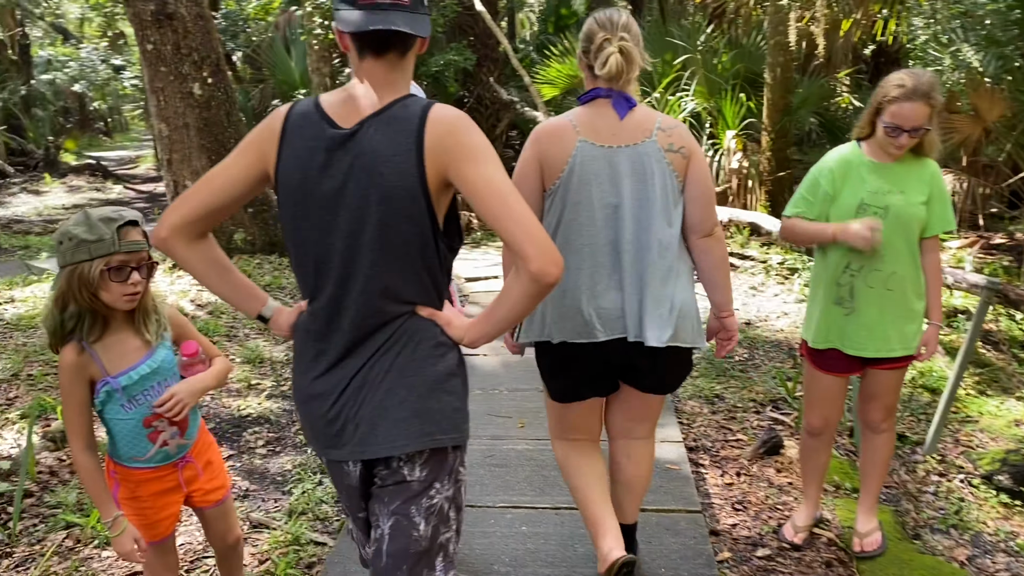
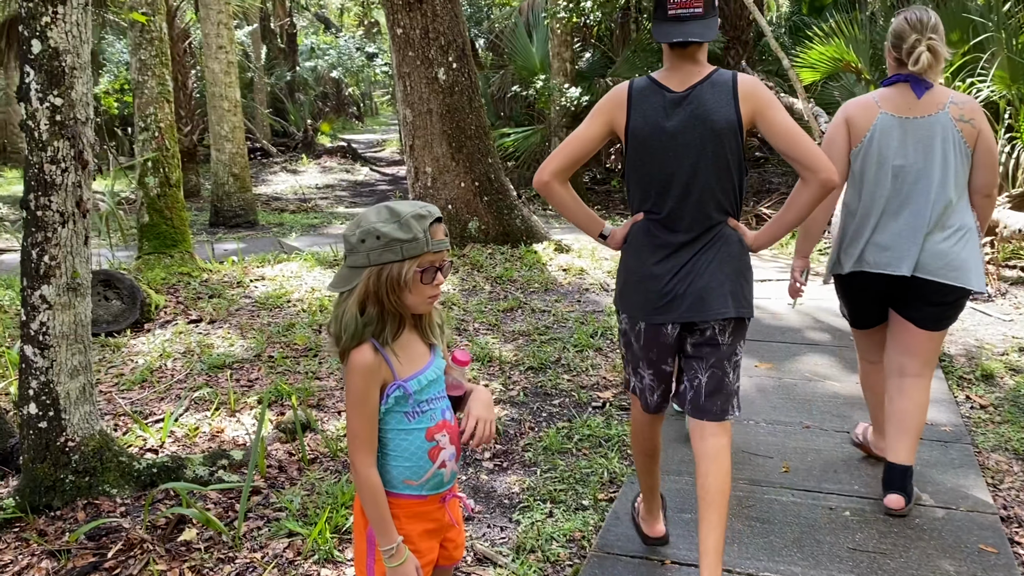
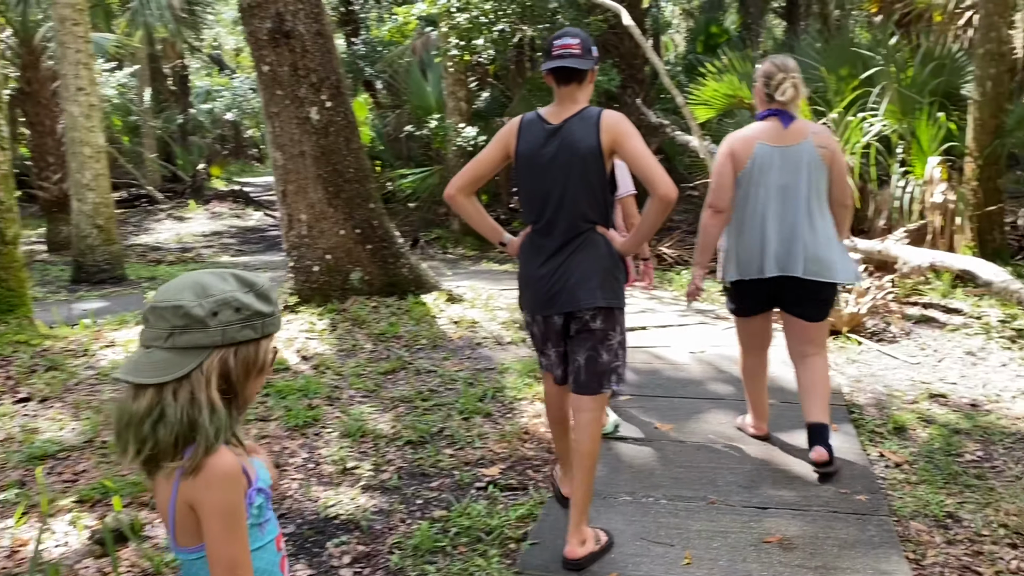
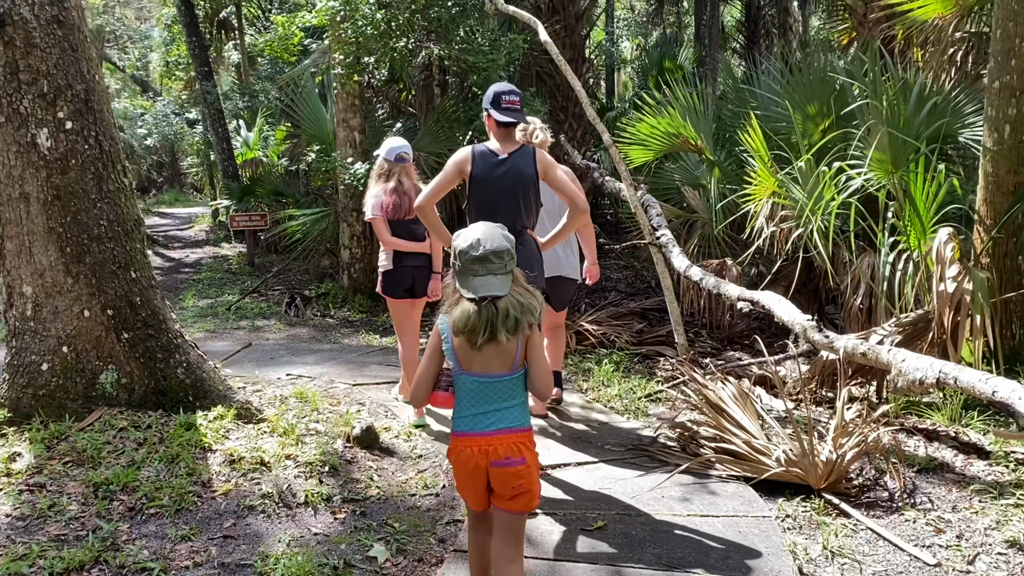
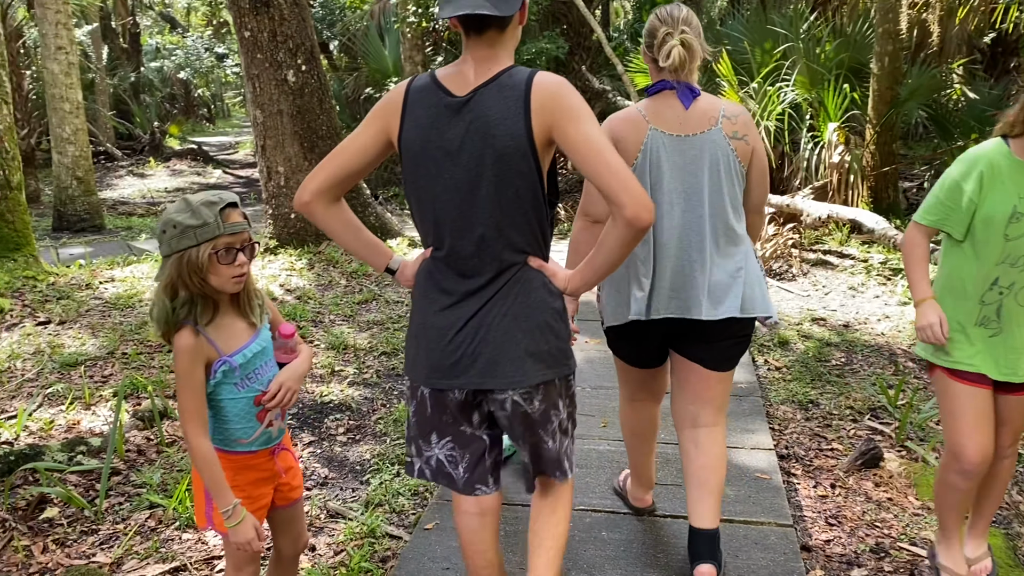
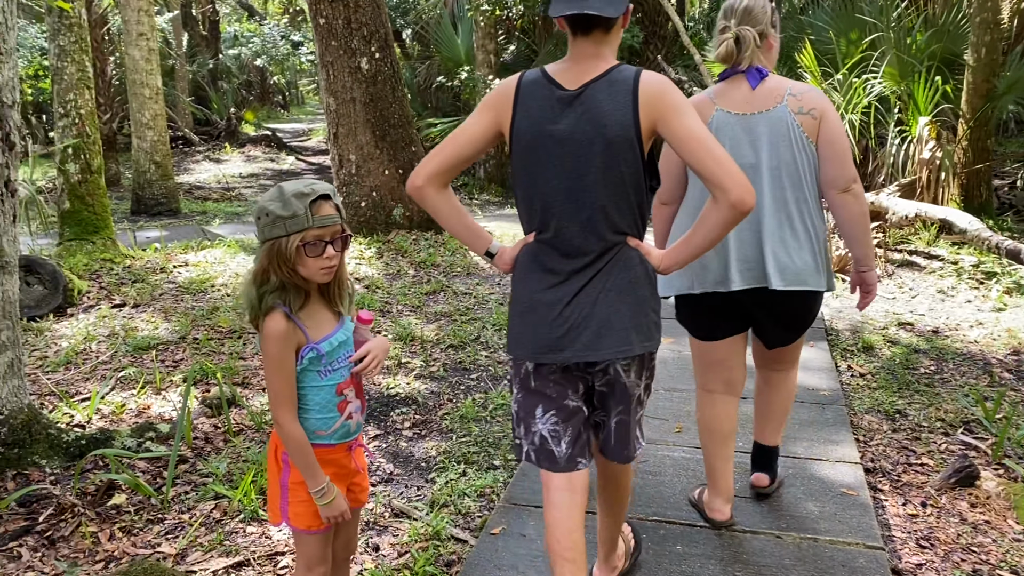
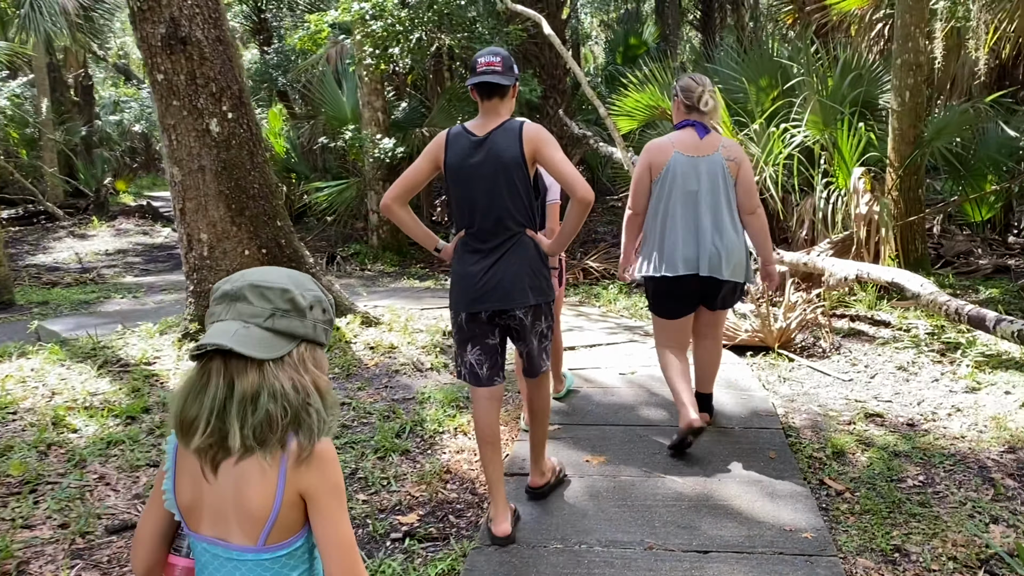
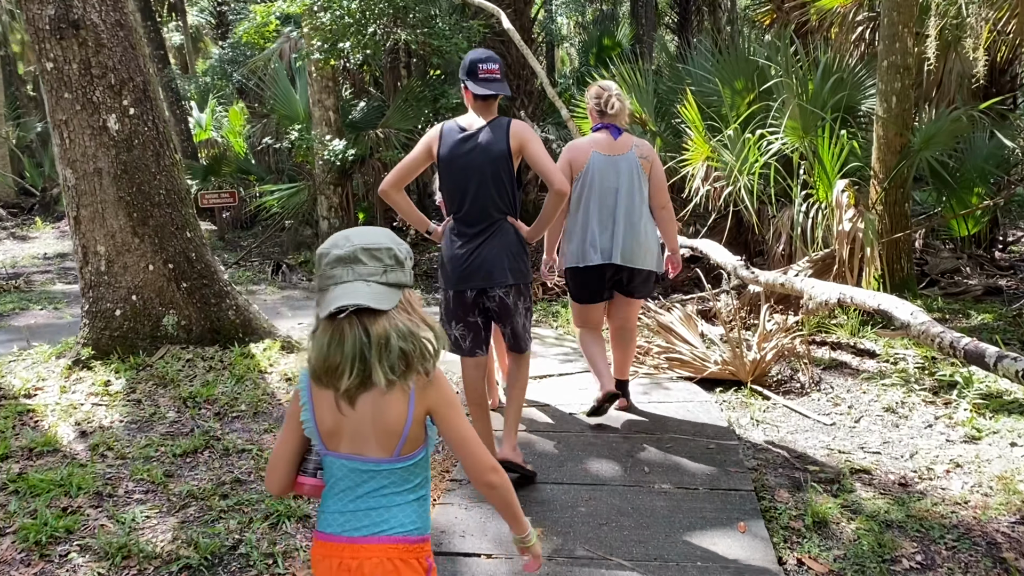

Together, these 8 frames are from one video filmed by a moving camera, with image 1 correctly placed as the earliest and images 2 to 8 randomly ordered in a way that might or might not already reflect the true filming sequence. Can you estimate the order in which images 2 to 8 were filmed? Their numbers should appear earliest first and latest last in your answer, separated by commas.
5, 6, 2, 3, 7, 8, 4
